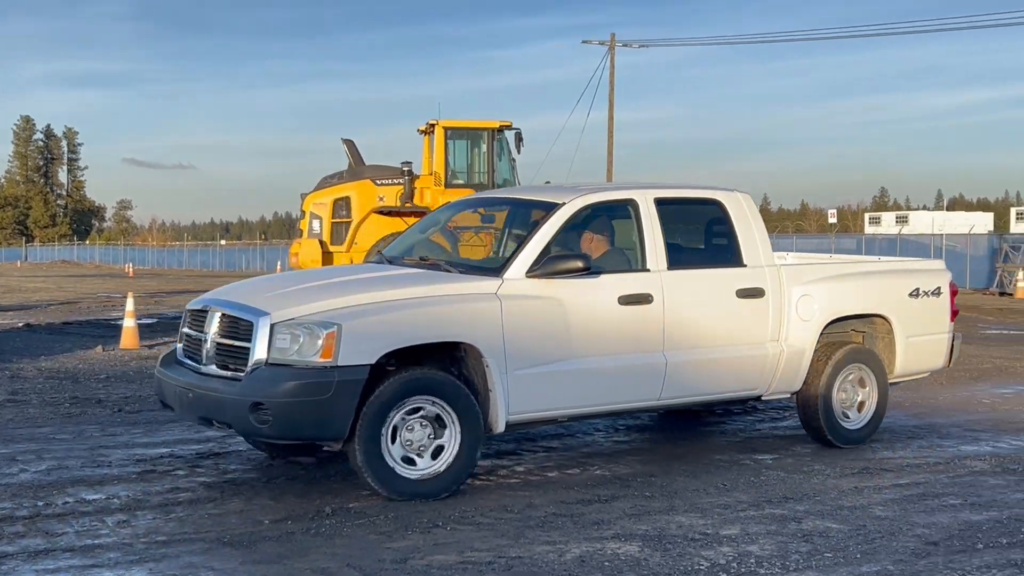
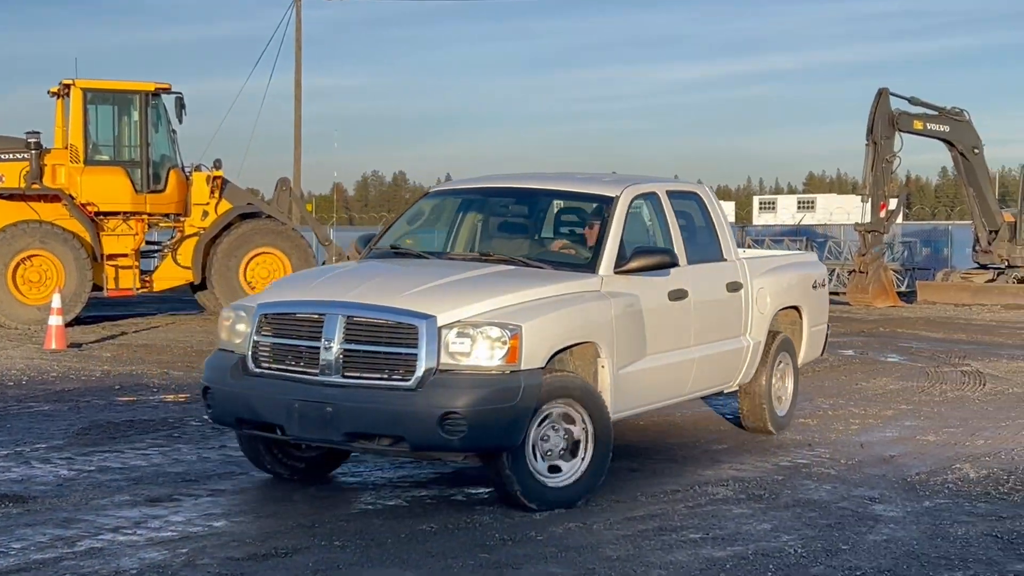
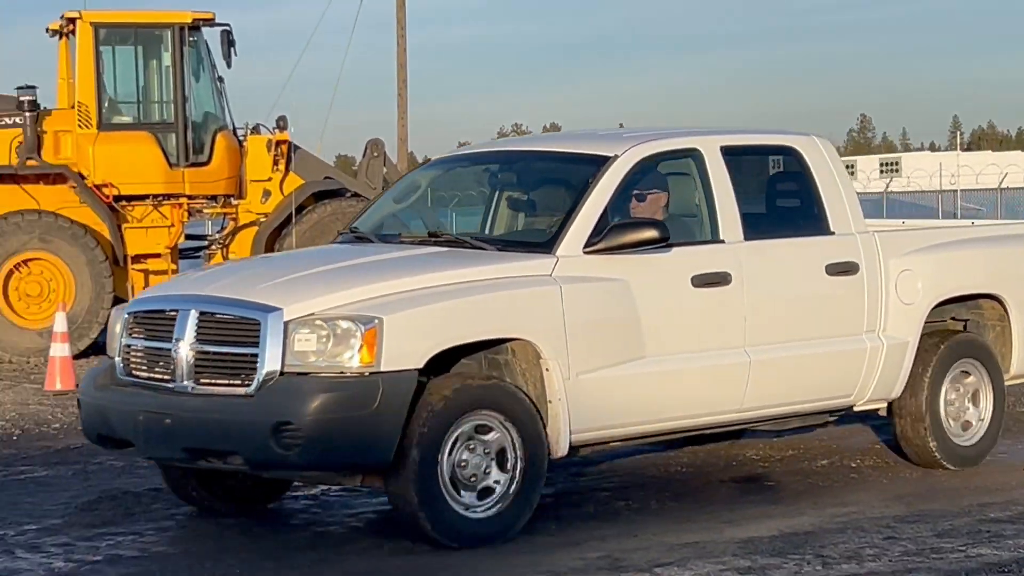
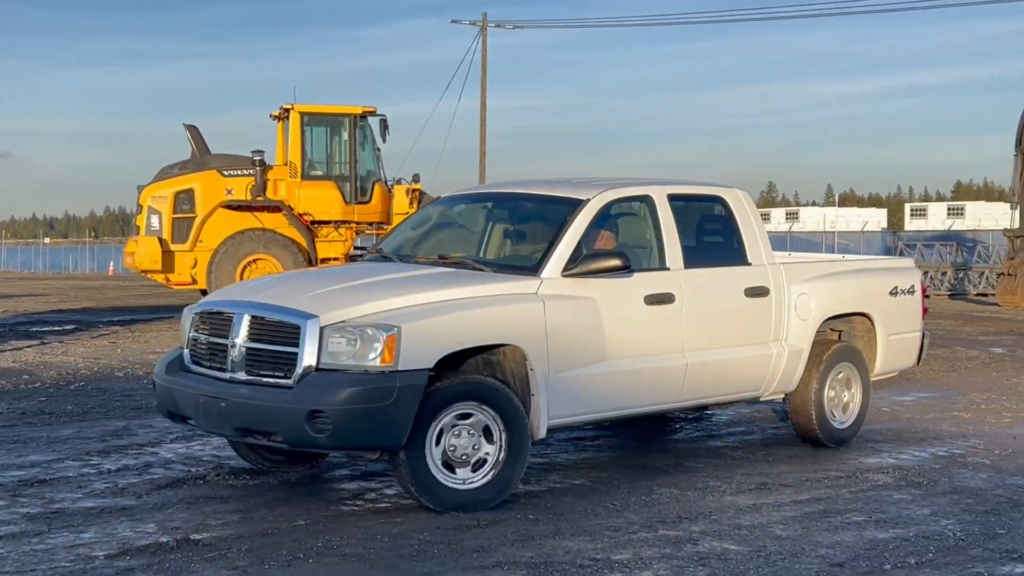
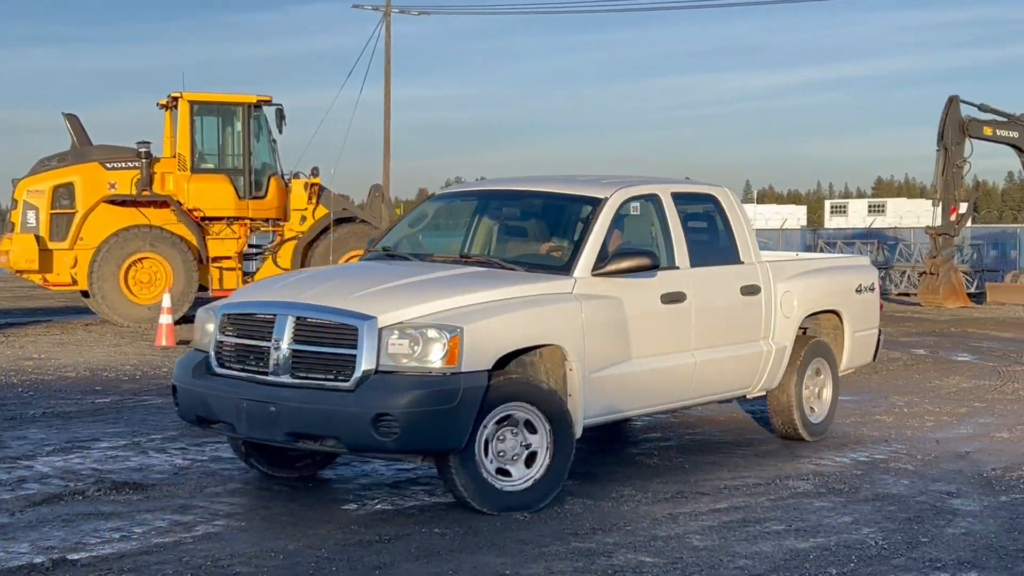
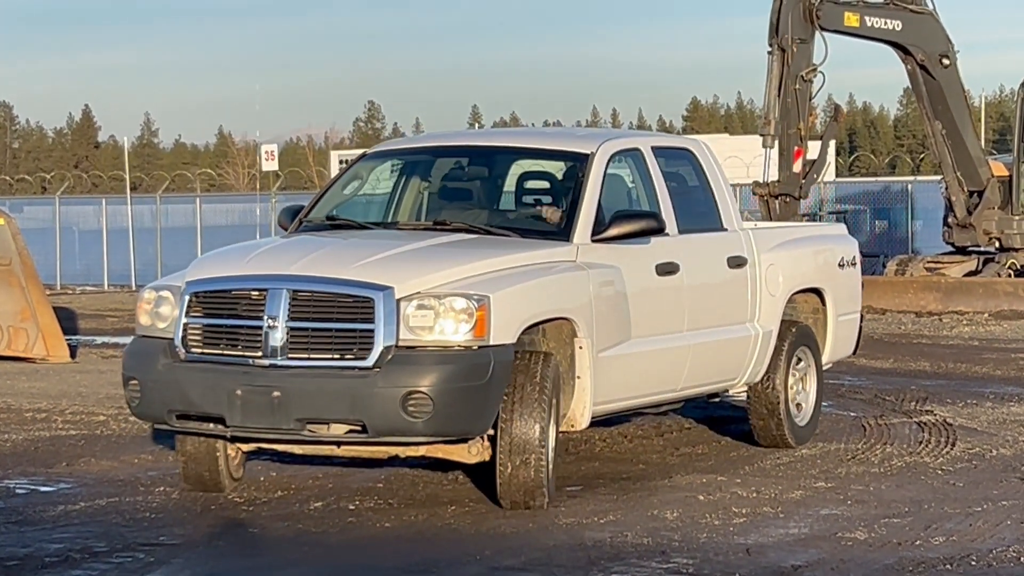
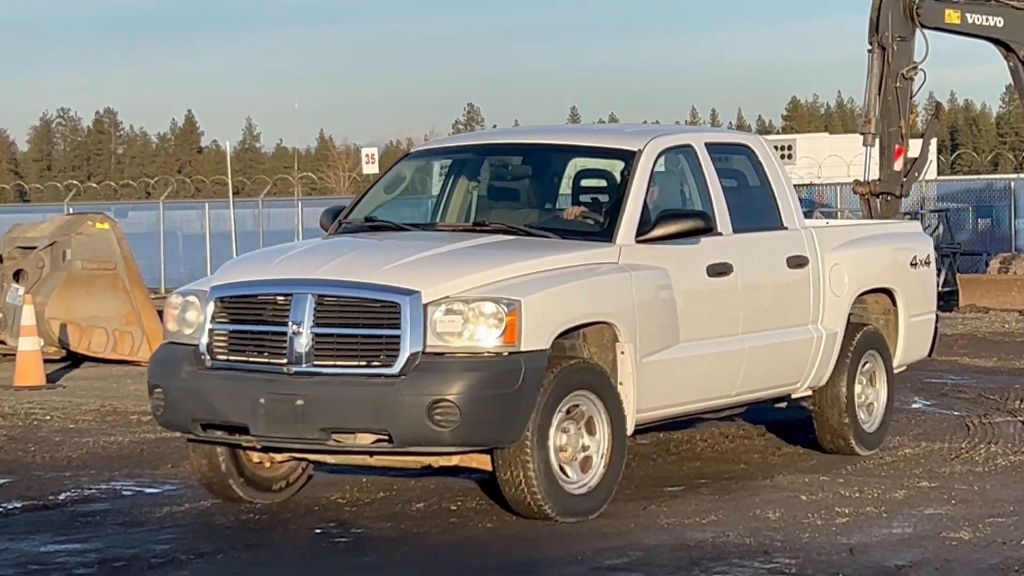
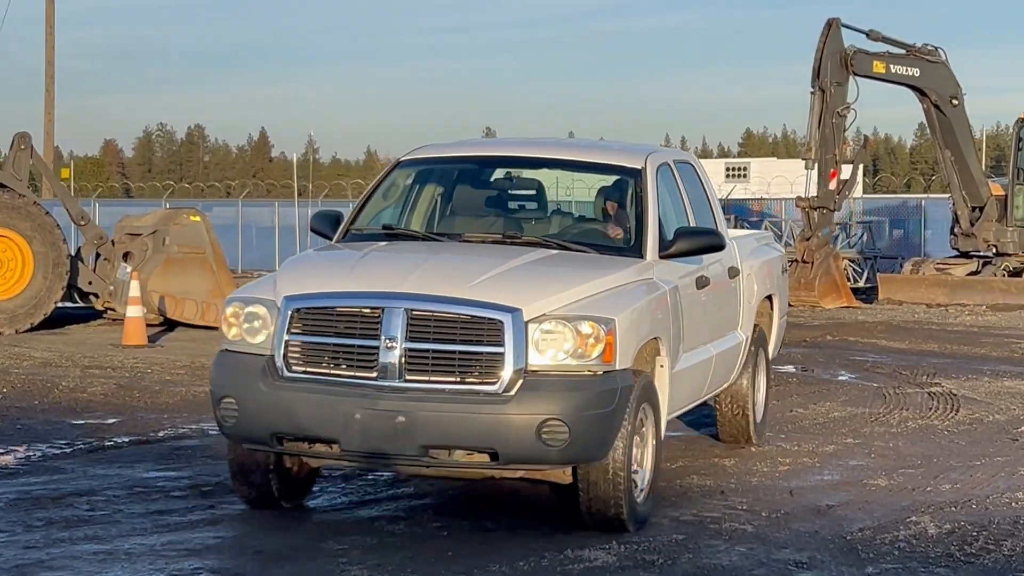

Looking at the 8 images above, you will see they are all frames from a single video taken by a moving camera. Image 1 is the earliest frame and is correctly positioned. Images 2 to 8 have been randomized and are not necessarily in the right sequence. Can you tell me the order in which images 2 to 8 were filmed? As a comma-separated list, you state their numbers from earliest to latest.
4, 5, 2, 8, 6, 7, 3
